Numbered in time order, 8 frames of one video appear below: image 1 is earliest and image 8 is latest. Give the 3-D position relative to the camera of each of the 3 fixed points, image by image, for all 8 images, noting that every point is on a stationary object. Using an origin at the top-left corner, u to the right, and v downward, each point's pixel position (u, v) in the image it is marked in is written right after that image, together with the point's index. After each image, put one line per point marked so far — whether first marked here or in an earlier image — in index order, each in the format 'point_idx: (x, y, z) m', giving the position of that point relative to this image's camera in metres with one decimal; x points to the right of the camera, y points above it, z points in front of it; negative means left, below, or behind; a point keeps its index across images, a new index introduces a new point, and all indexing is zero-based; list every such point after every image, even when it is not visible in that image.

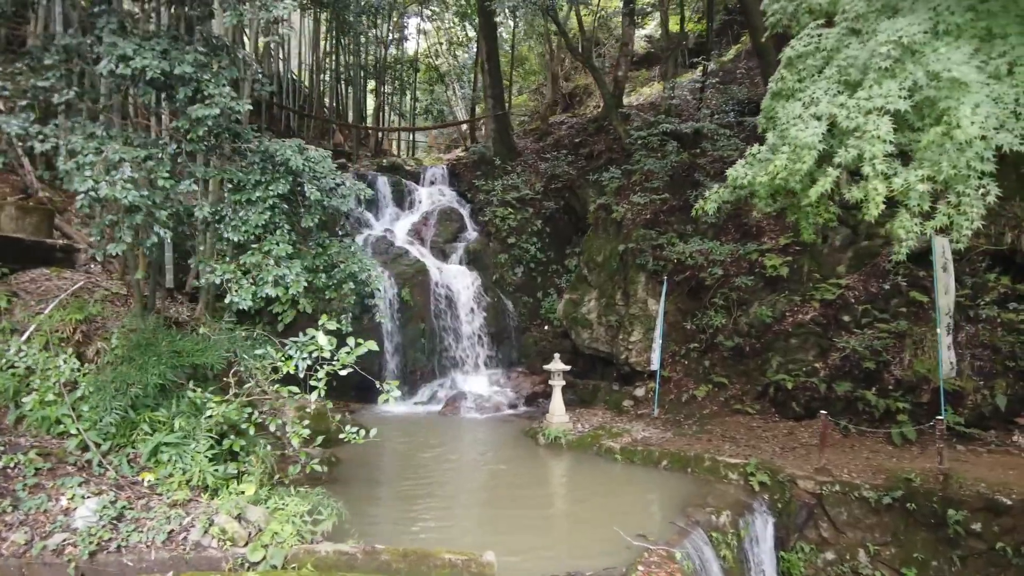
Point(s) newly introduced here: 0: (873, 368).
0: (+4.0, -0.9, +7.6) m
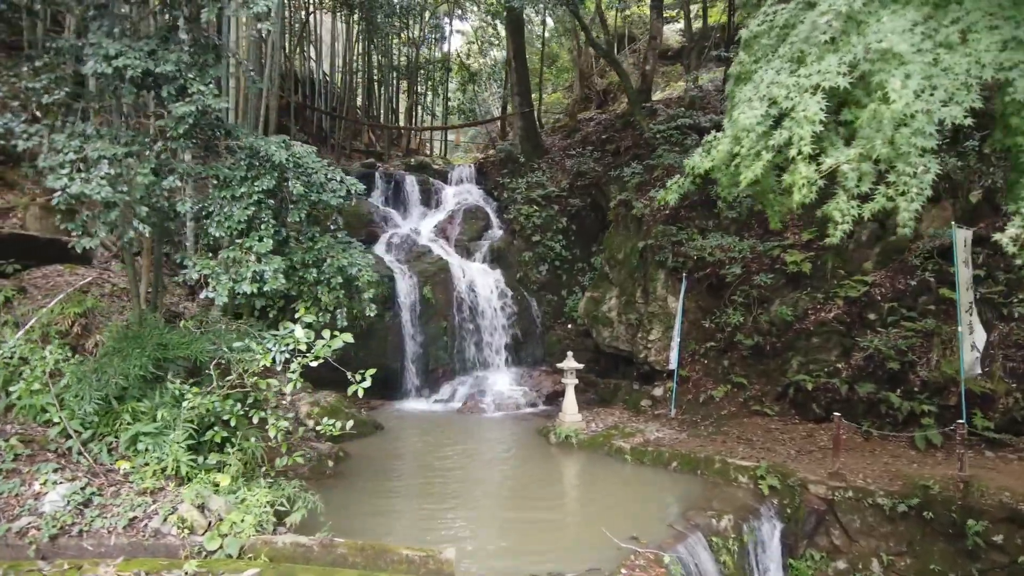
0: (+4.1, -0.9, +7.2) m
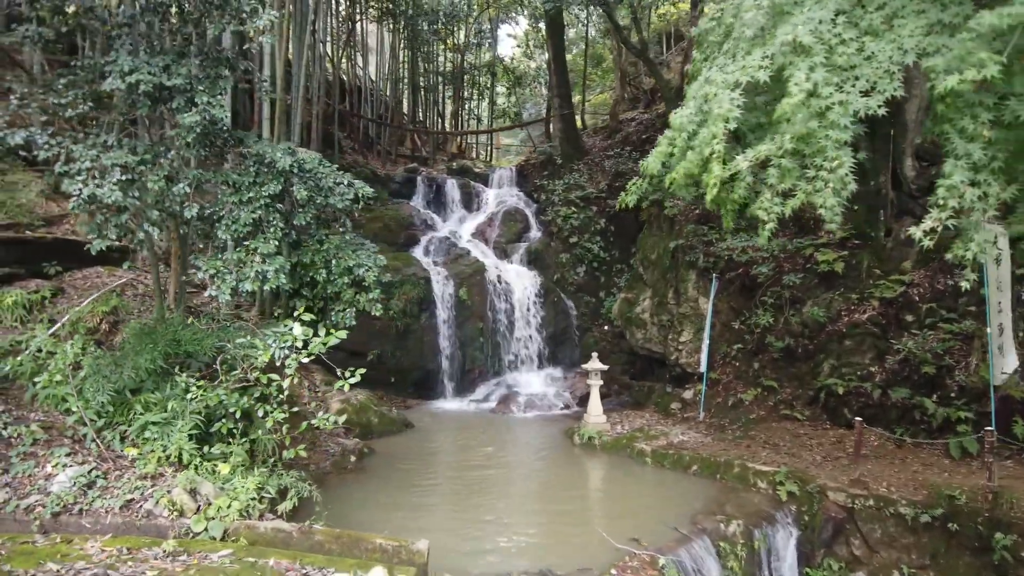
0: (+4.2, -0.9, +6.8) m
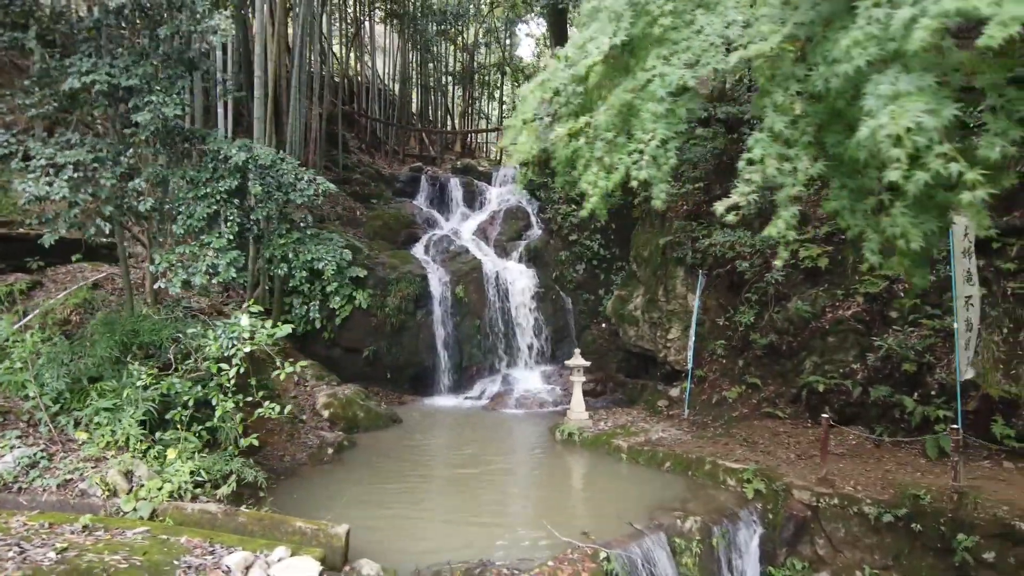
0: (+3.9, -0.8, +6.6) m
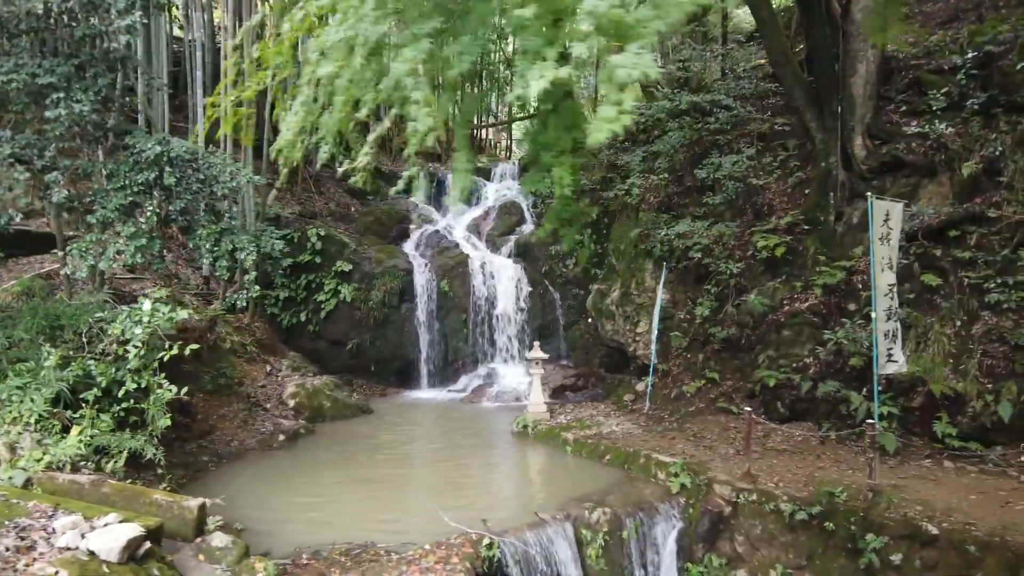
0: (+3.3, -0.7, +6.3) m
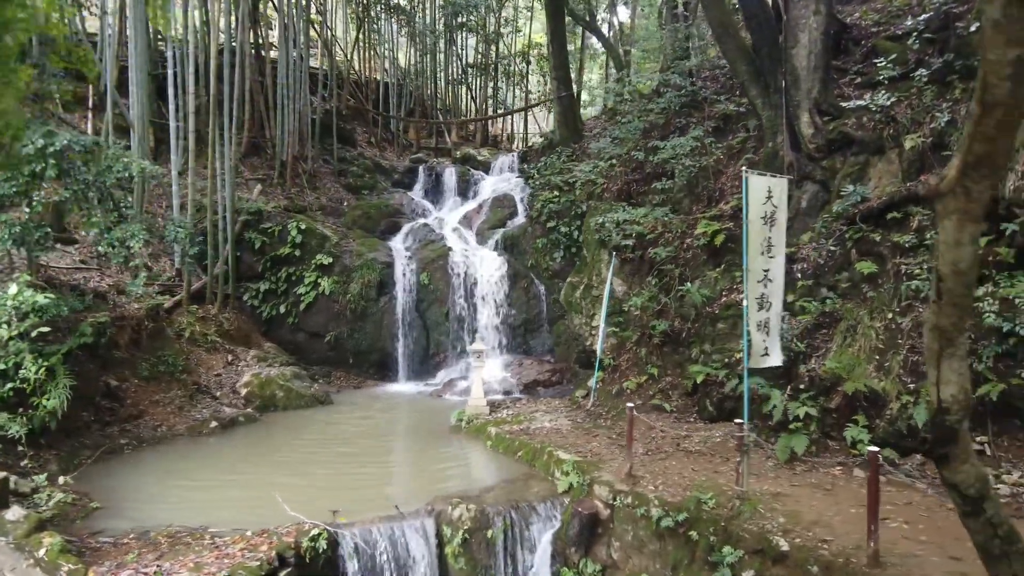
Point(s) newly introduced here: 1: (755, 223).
0: (+2.3, -0.6, +5.8) m
1: (+1.6, +0.4, +4.6) m
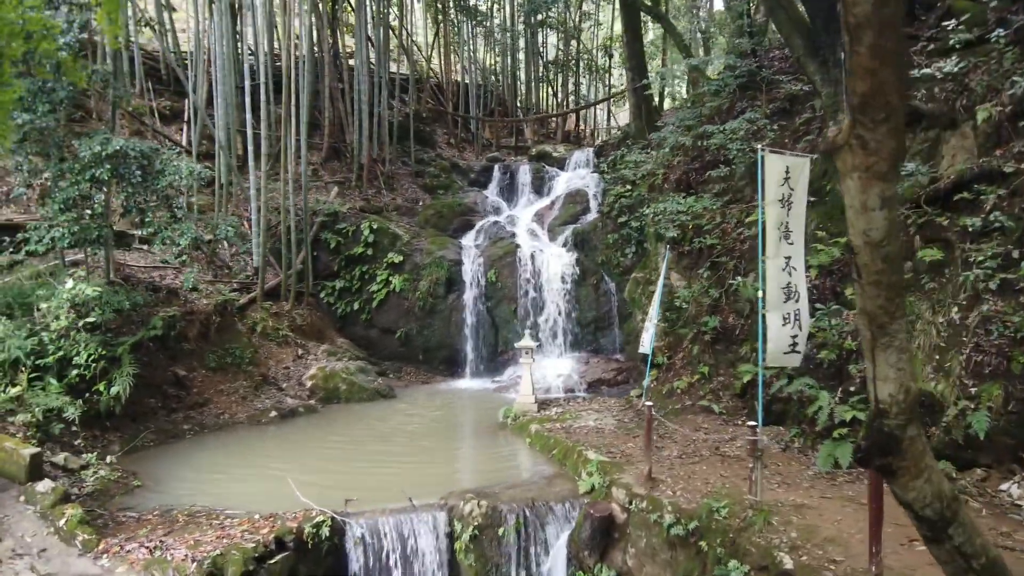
0: (+2.5, -0.6, +5.2) m
1: (+1.6, +0.5, +4.2) m
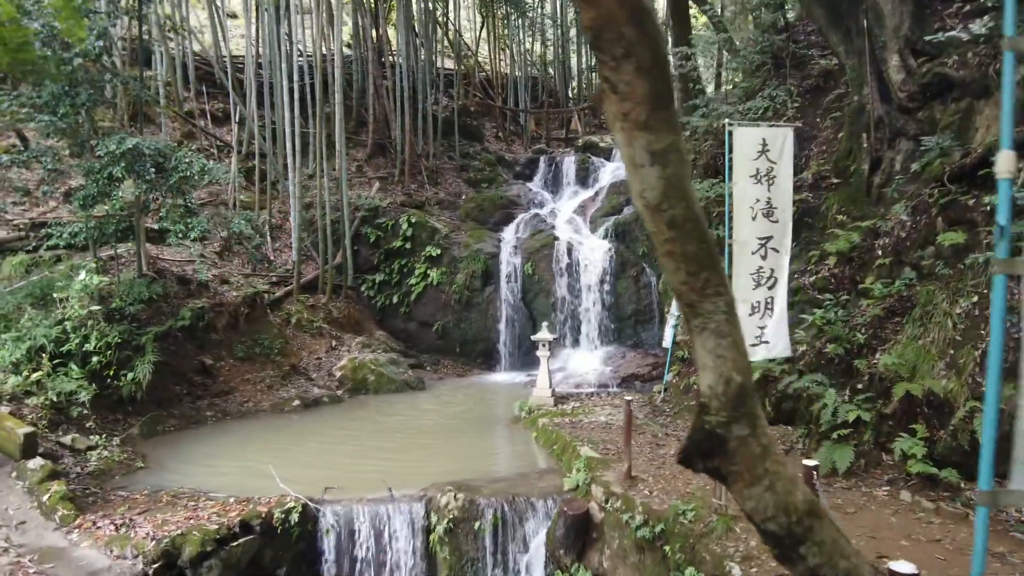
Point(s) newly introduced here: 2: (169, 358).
0: (+2.3, -0.5, +4.8) m
1: (+1.3, +0.6, +3.8) m
2: (-3.6, -0.7, +7.2) m
